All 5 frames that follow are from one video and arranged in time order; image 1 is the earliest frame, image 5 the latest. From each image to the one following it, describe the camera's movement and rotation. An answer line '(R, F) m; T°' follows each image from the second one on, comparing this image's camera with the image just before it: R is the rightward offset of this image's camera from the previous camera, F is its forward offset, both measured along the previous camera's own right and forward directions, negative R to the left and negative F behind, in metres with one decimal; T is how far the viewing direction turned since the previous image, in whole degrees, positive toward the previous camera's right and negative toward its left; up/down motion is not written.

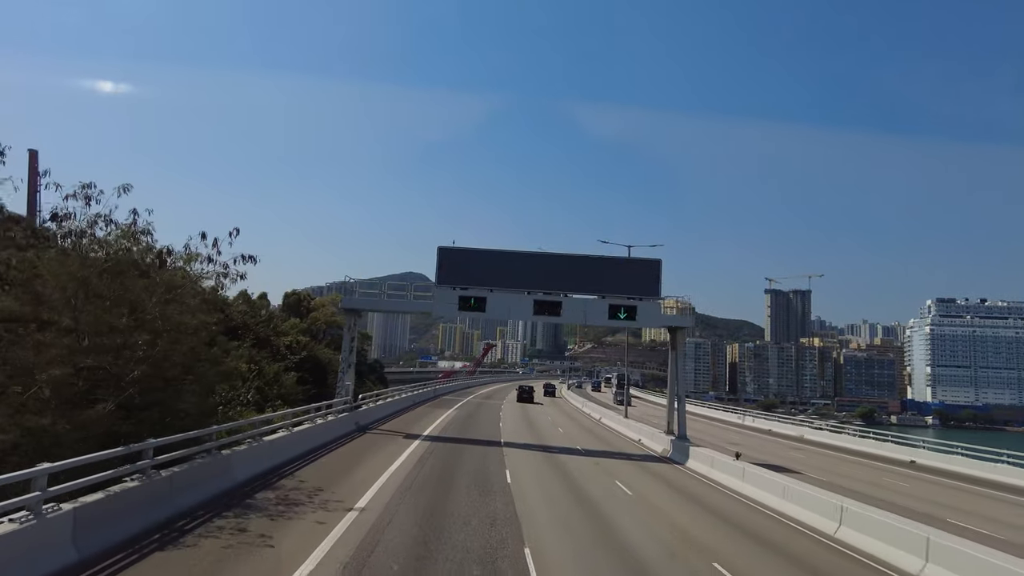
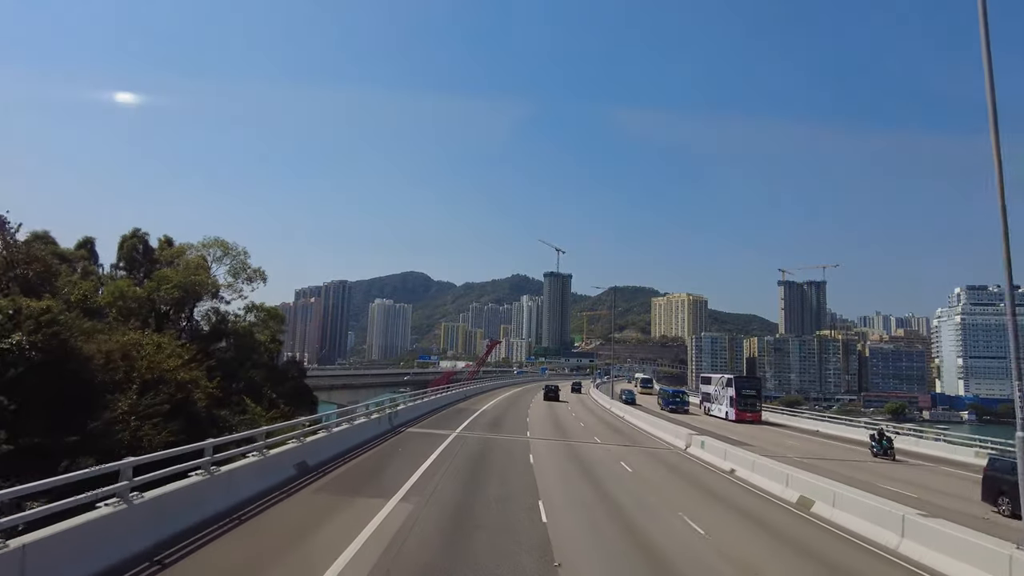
(-0.2, +3.6) m; 0°
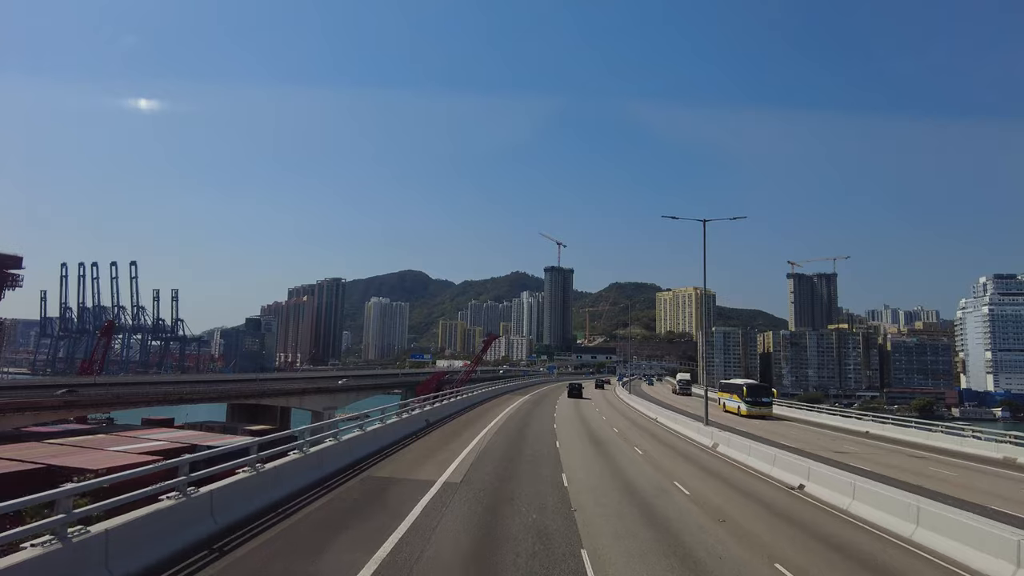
(-0.2, +3.7) m; 0°
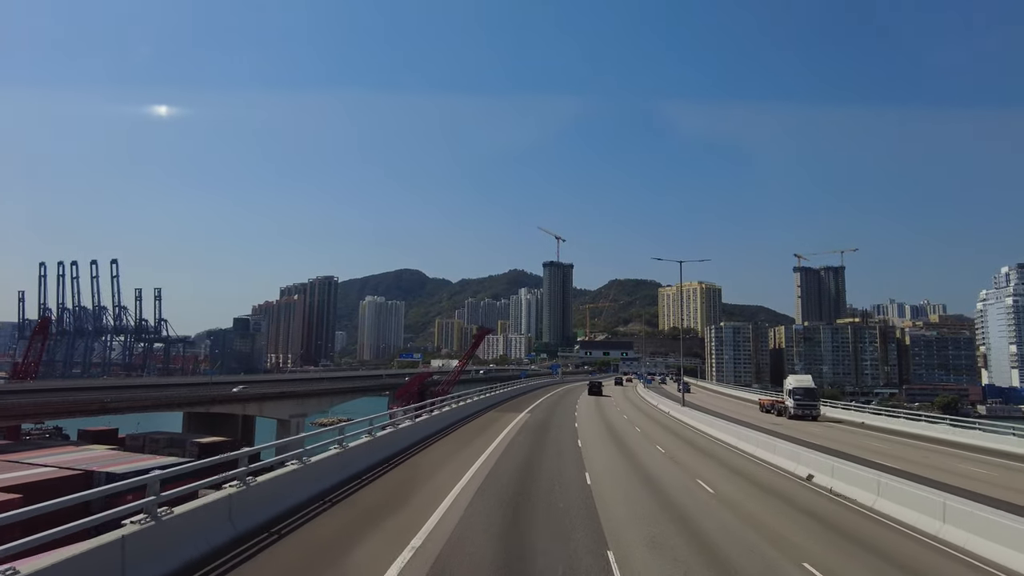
(0.0, +3.1) m; 0°
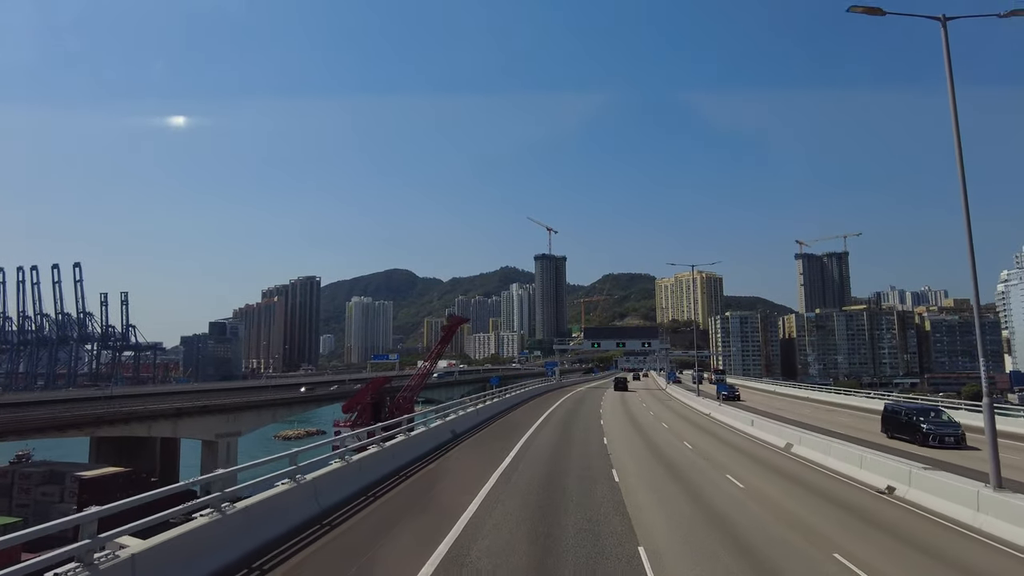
(0.0, +4.2) m; +1°
